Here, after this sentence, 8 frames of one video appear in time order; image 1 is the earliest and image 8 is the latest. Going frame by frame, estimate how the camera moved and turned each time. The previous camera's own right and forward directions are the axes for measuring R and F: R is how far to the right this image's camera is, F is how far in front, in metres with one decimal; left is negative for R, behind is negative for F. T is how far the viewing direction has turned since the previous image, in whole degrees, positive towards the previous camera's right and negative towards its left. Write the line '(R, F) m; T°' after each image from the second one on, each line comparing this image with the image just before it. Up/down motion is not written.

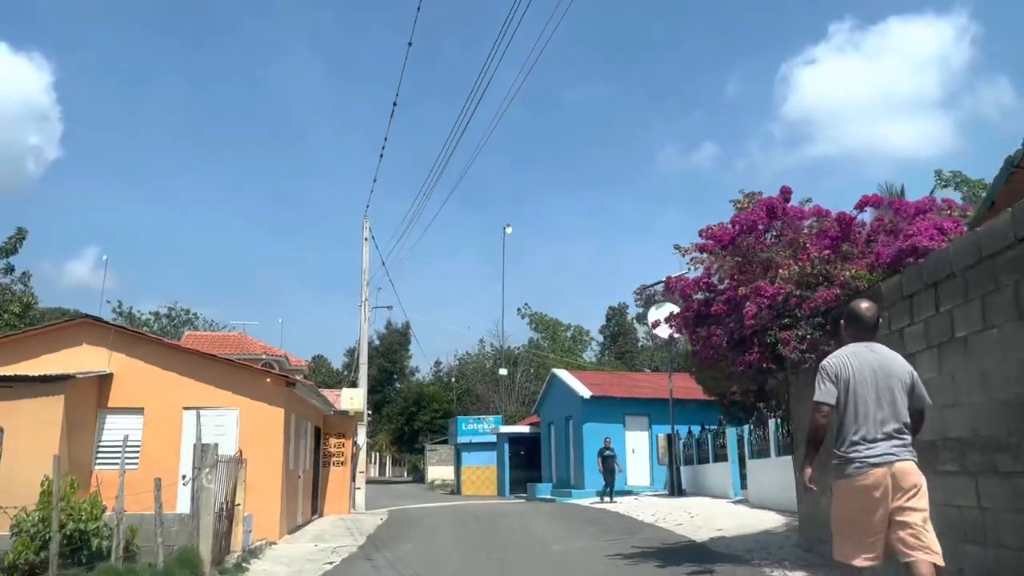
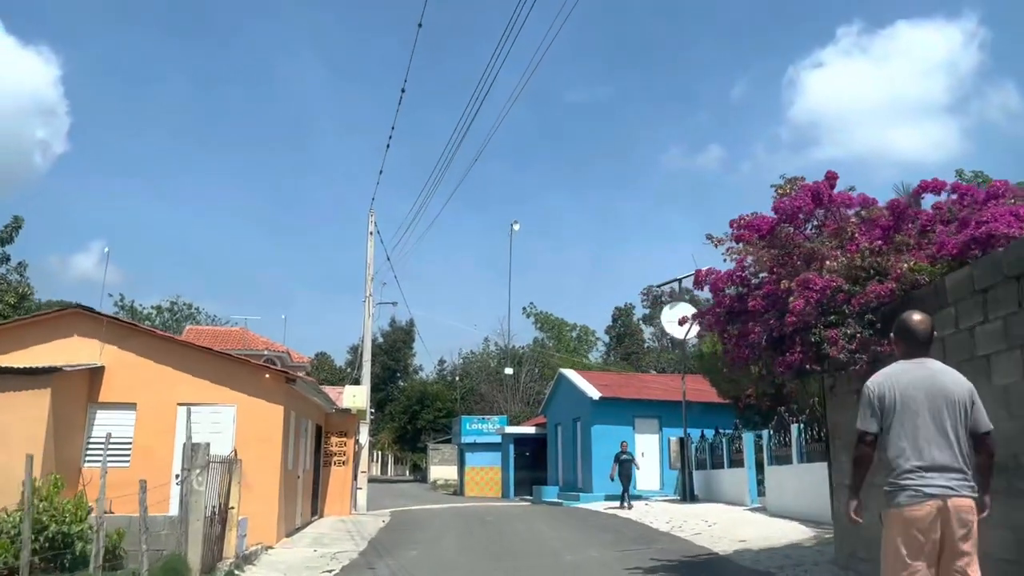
(-0.1, +0.7) m; 0°
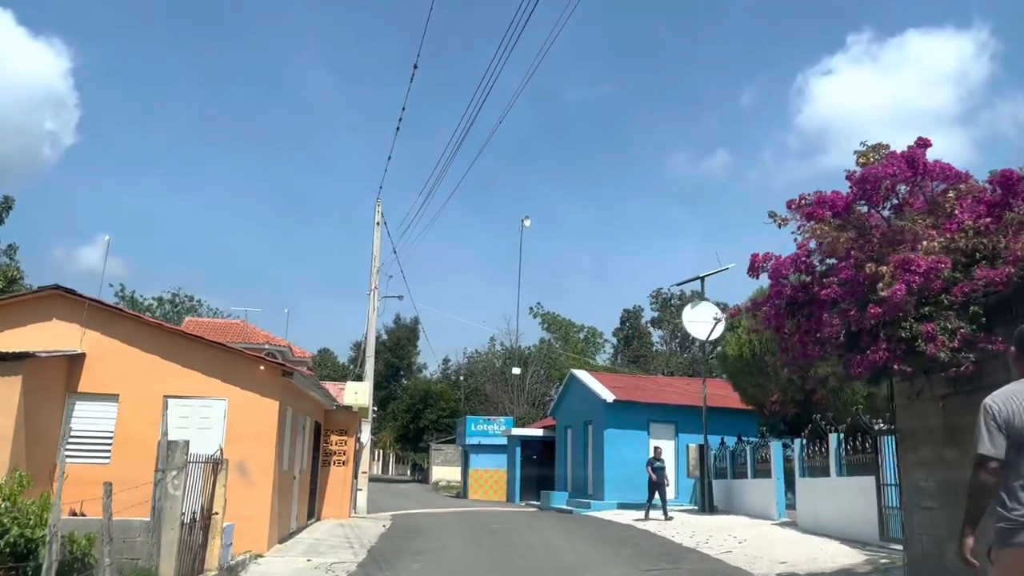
(-0.2, +1.2) m; 0°
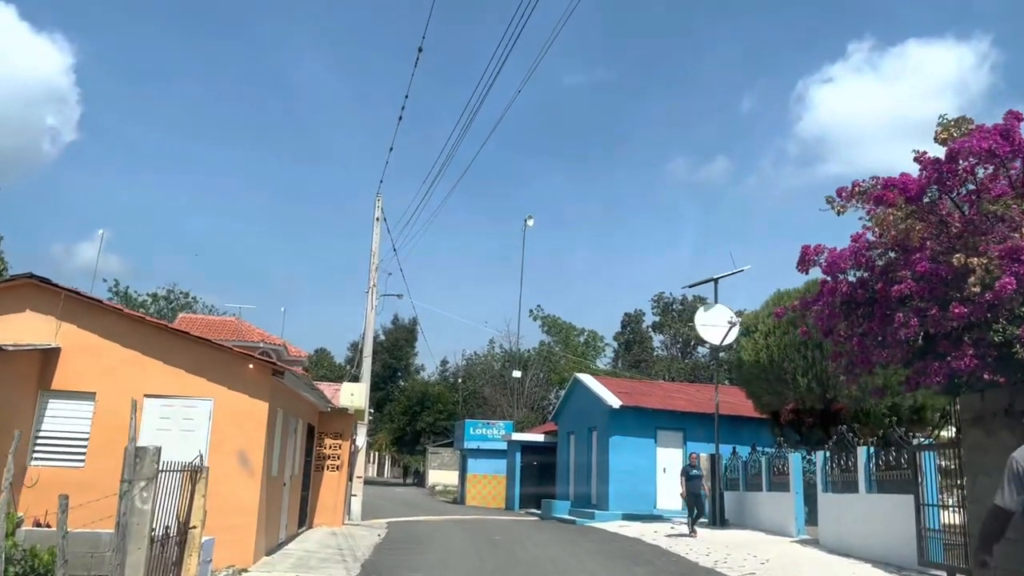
(-0.2, +0.9) m; 0°
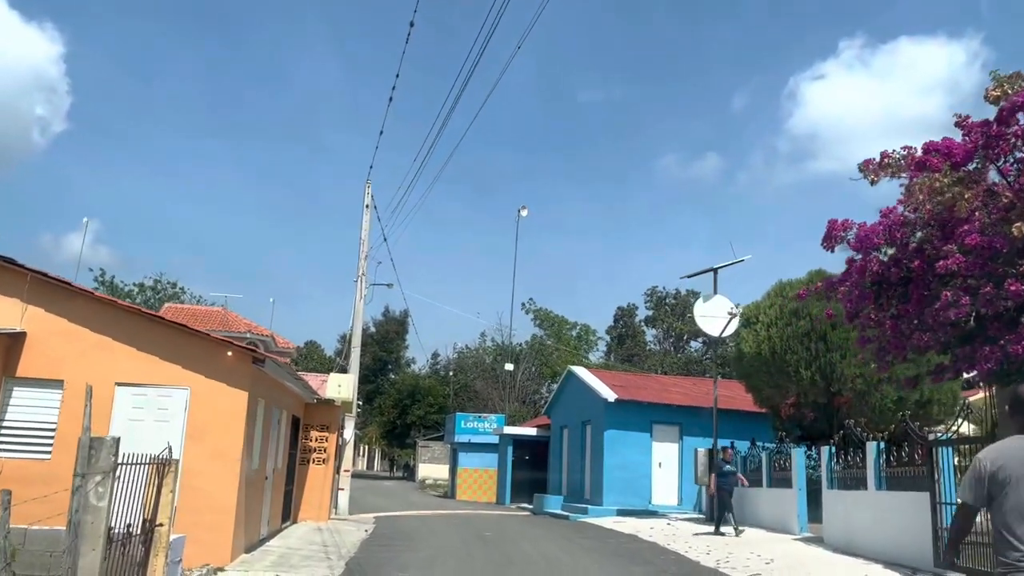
(0.0, +0.7) m; +1°
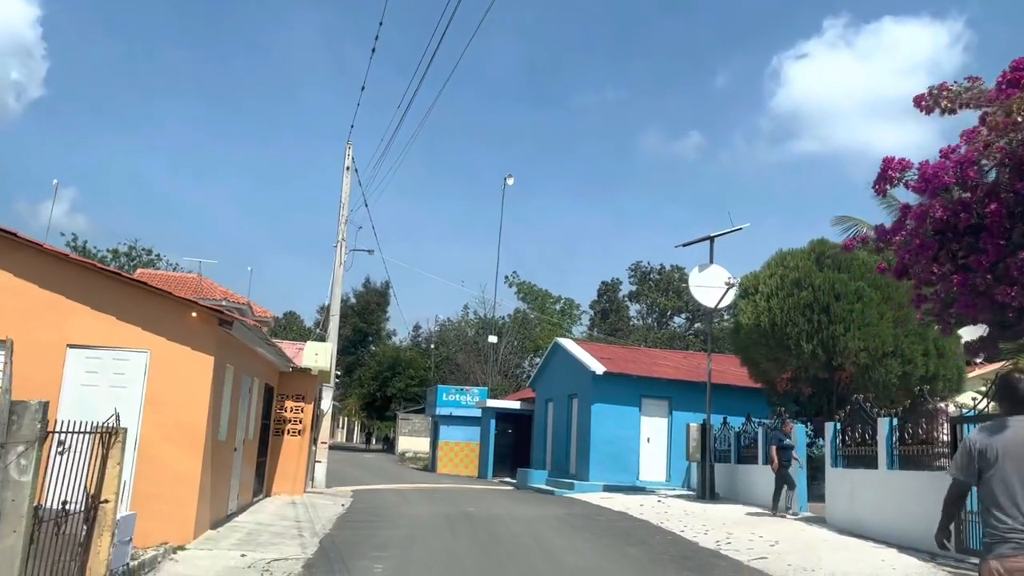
(-0.1, +0.9) m; +1°
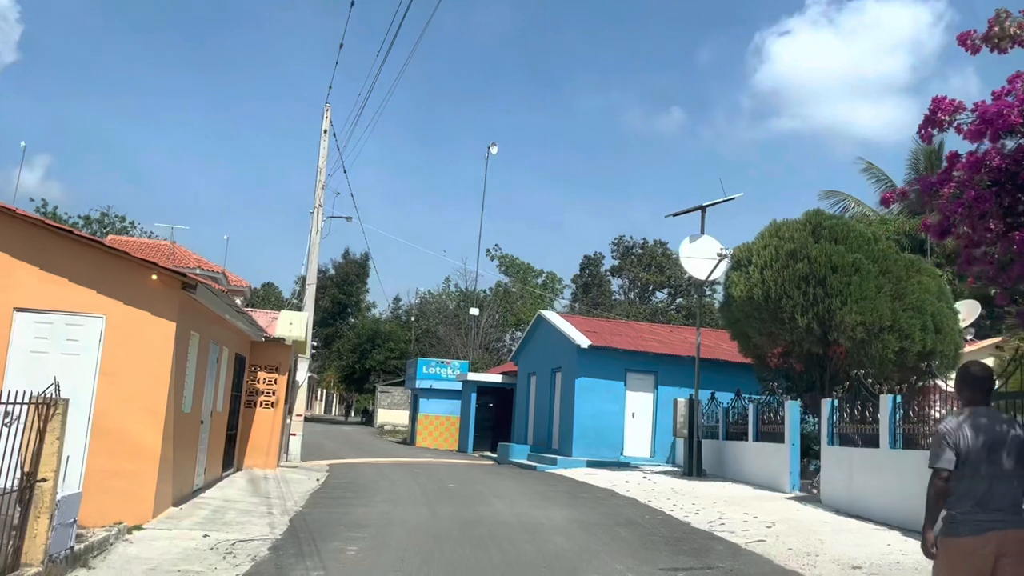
(-0.1, +0.7) m; +1°
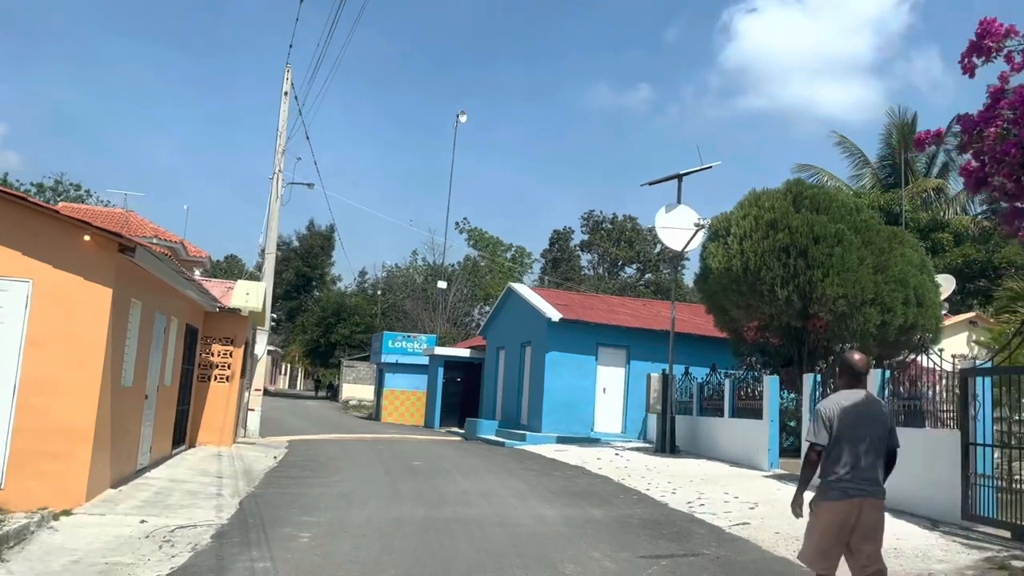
(0.0, +0.8) m; +2°
